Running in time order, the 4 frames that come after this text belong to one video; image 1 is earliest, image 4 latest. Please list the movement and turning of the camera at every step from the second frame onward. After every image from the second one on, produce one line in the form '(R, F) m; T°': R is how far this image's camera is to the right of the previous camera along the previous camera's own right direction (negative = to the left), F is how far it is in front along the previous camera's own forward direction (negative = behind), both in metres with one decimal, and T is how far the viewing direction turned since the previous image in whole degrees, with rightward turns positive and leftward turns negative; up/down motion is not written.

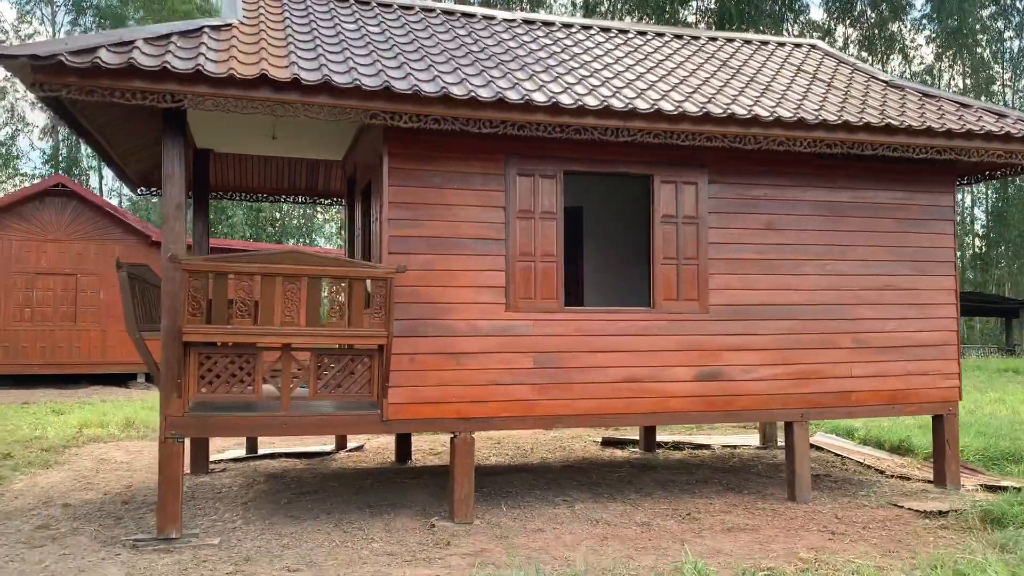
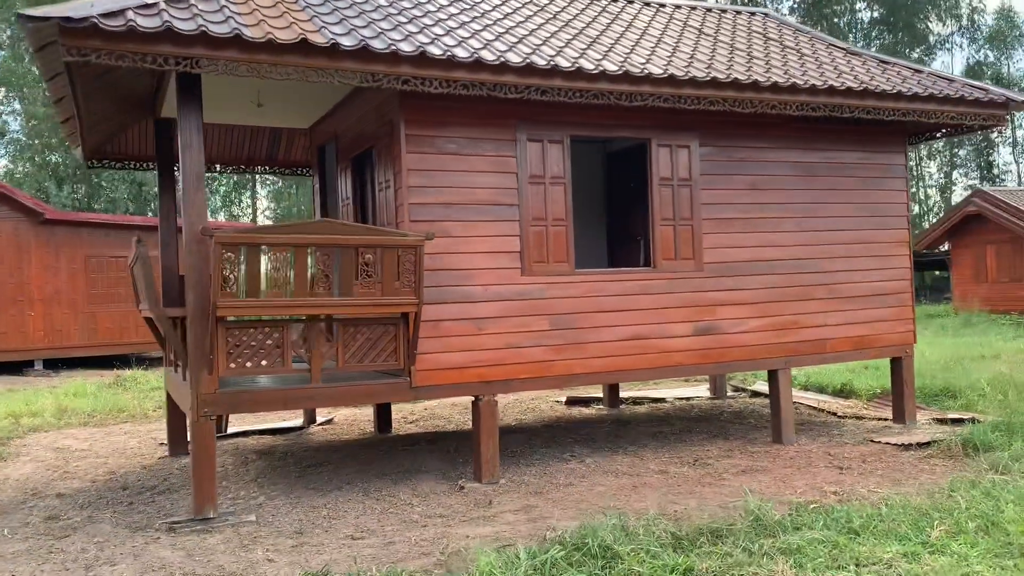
(-1.1, 0.0) m; +9°
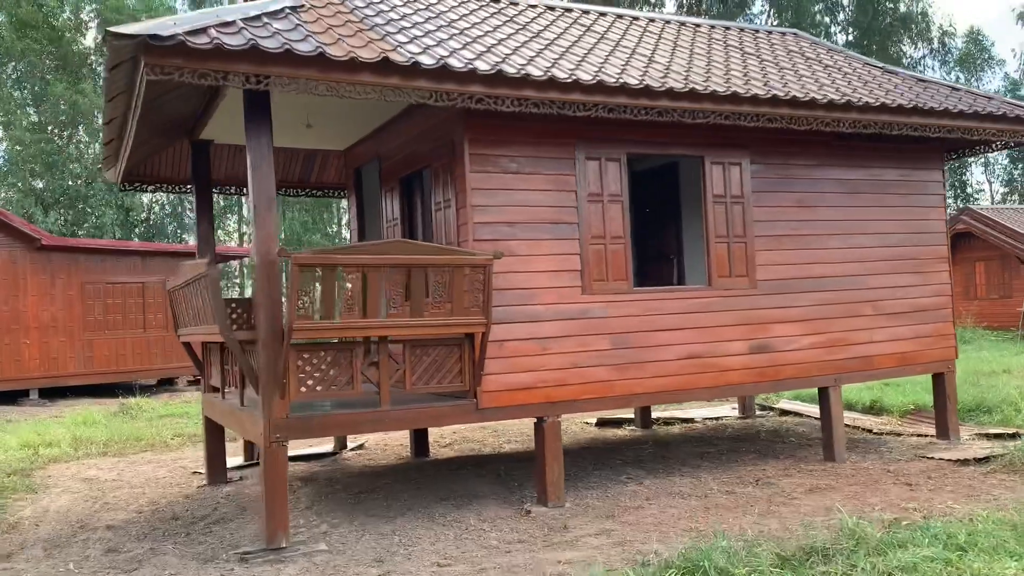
(-0.7, +0.1) m; +2°
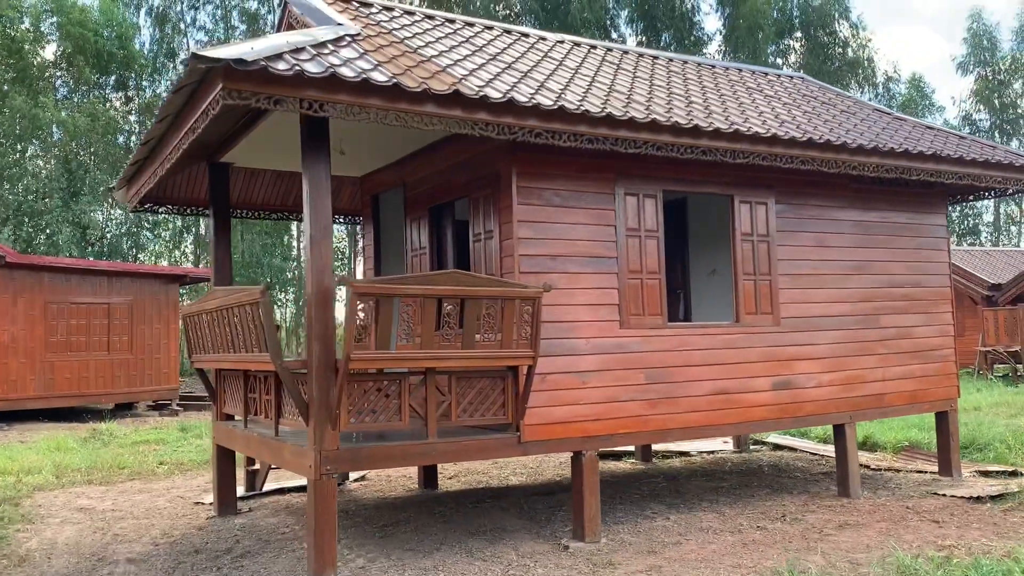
(-0.7, 0.0) m; +4°
